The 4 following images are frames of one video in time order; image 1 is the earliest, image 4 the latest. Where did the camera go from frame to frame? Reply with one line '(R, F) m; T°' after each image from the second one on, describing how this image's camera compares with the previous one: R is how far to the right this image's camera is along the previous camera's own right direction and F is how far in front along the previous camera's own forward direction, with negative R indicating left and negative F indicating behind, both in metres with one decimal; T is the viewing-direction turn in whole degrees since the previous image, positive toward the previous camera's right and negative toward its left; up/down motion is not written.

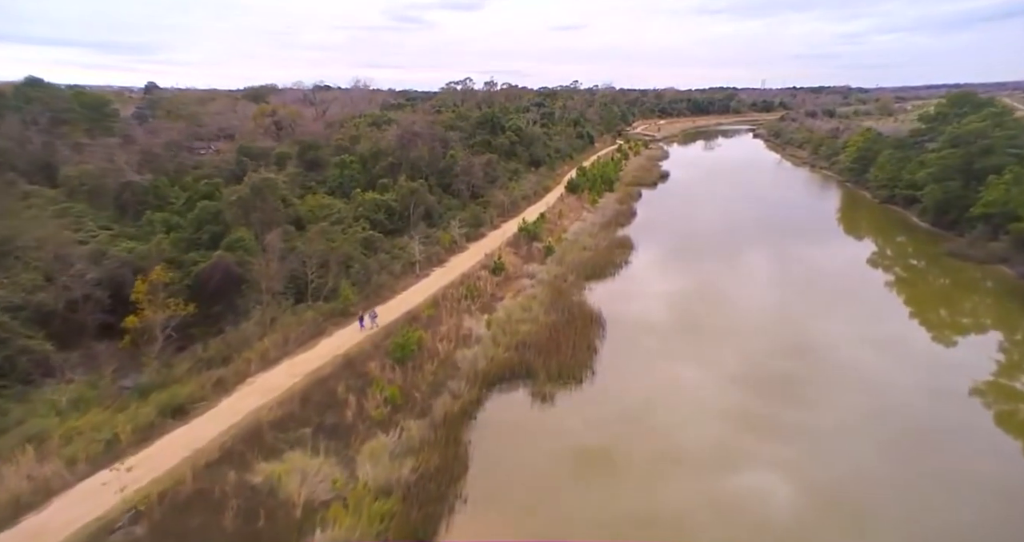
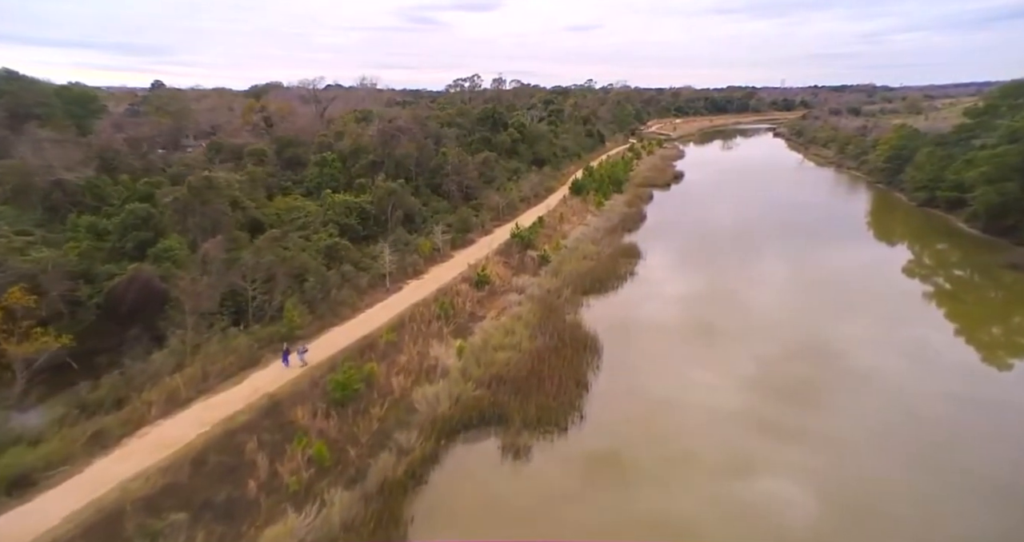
(+1.0, +2.9) m; -2°
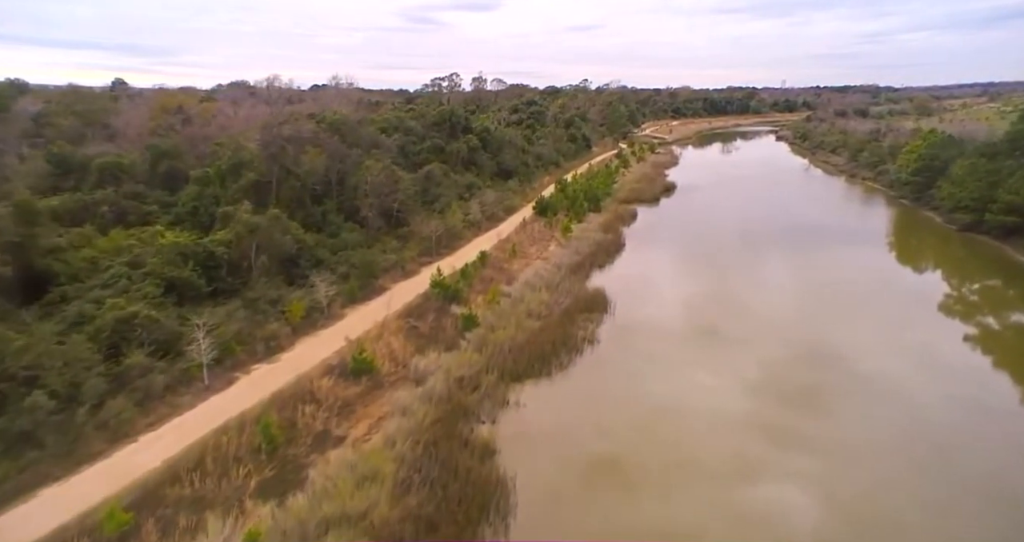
(+2.5, +6.4) m; 0°
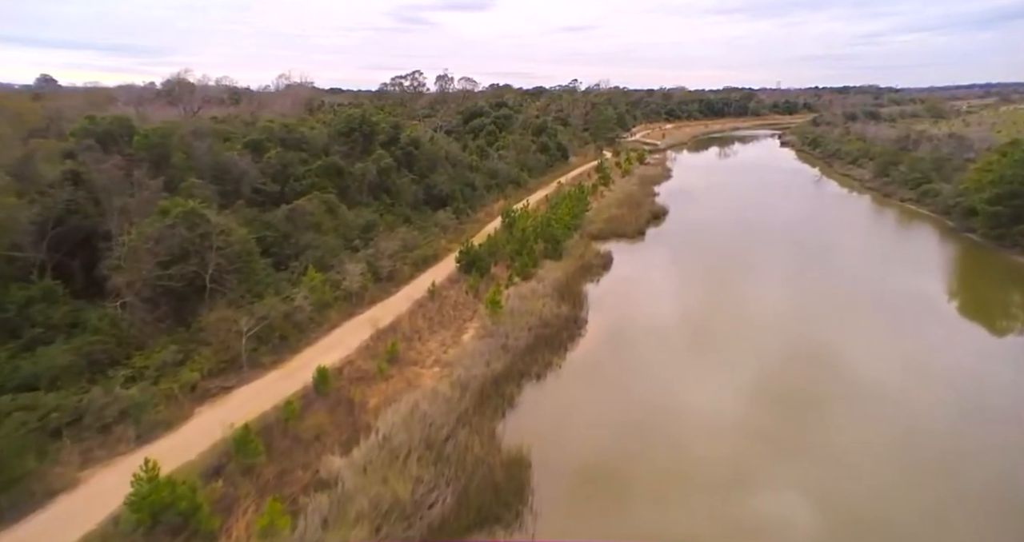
(+3.0, +9.6) m; 0°
